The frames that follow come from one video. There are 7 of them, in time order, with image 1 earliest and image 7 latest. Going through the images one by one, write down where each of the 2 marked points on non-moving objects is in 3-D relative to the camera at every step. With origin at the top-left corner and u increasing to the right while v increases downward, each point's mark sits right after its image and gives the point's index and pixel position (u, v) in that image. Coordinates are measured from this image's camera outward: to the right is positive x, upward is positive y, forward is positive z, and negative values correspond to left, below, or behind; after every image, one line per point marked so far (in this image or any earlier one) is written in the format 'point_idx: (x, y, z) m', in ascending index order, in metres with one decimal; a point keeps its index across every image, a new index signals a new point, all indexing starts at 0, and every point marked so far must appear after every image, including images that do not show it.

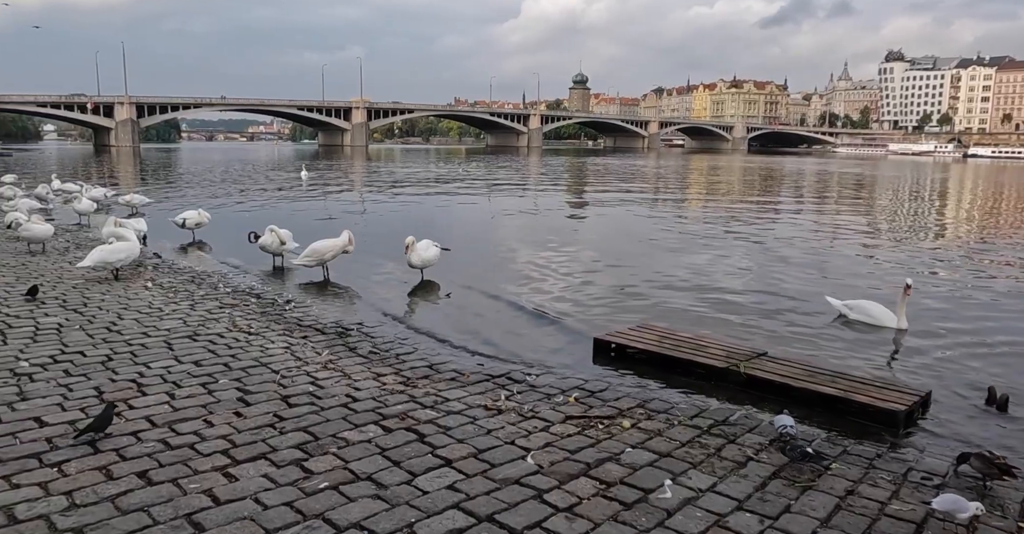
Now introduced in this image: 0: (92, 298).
0: (-5.0, -0.4, +9.5) m
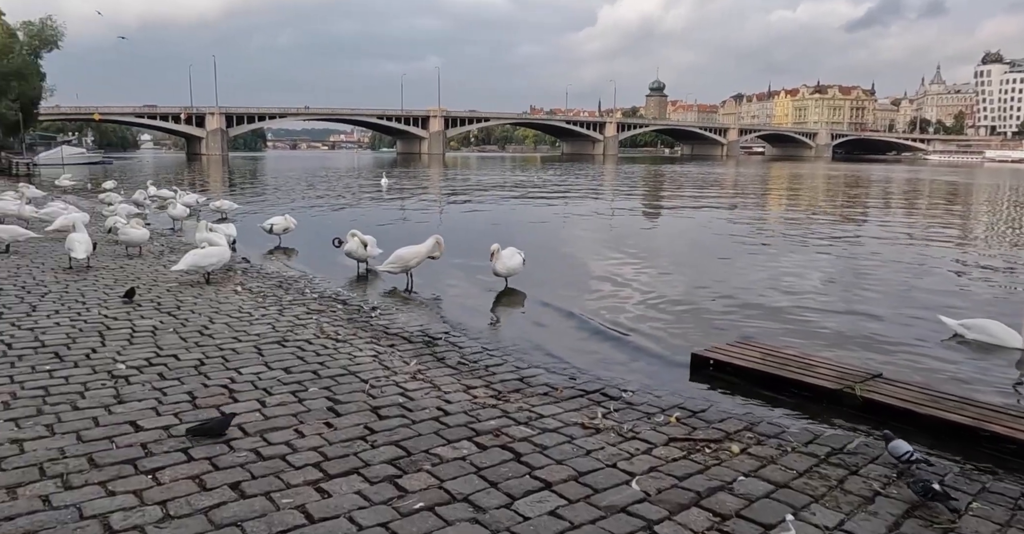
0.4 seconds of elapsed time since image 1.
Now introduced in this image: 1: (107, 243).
0: (-4.0, -0.4, +9.7) m
1: (-7.6, +0.5, +14.9) m
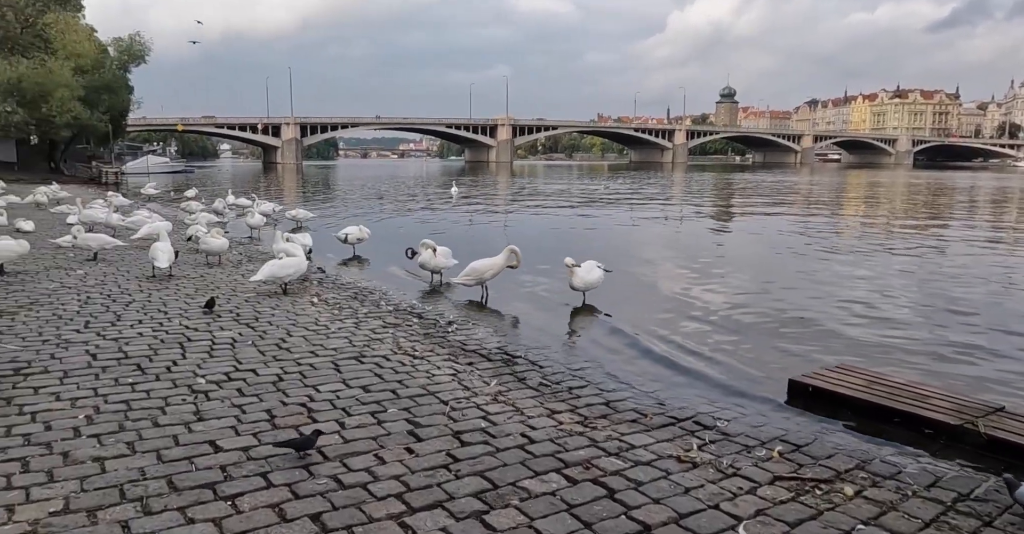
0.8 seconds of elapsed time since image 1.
0: (-3.0, -0.6, +9.7) m
1: (-6.2, +0.3, +15.2) m
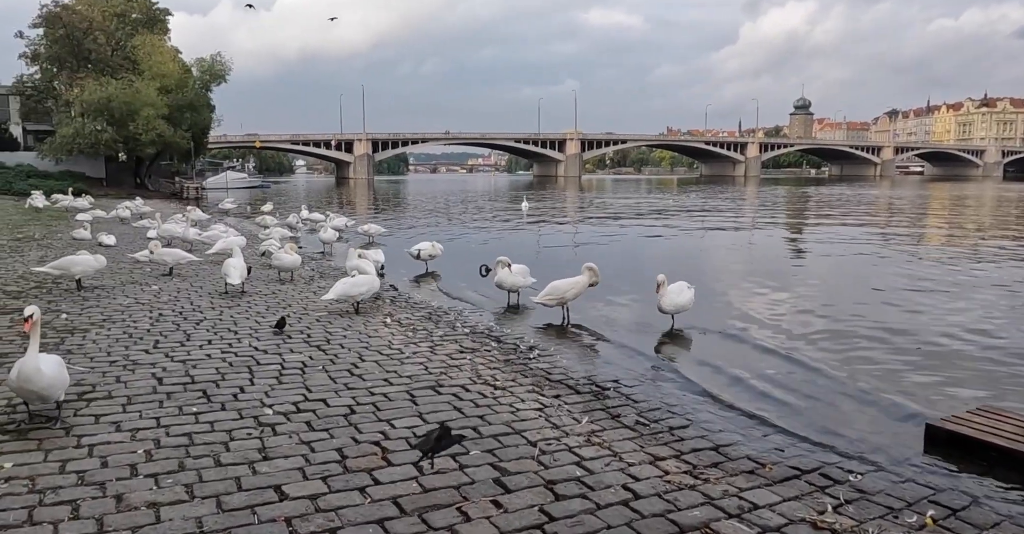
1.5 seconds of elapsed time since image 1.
0: (-2.1, -0.8, +9.2) m
1: (-4.7, 0.0, +15.0) m
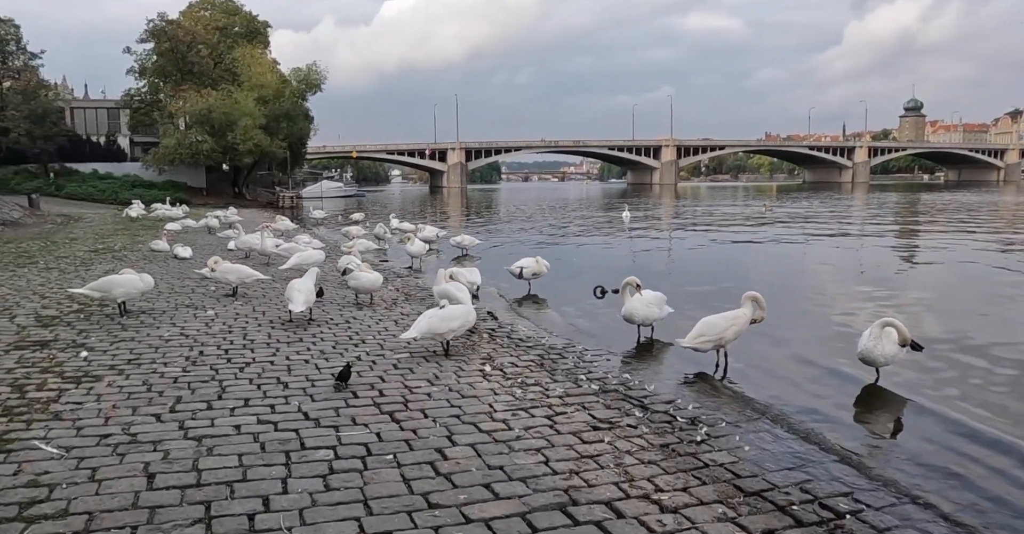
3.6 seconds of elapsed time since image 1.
0: (-0.8, -1.0, +6.8) m
1: (-2.8, -0.3, +12.8) m
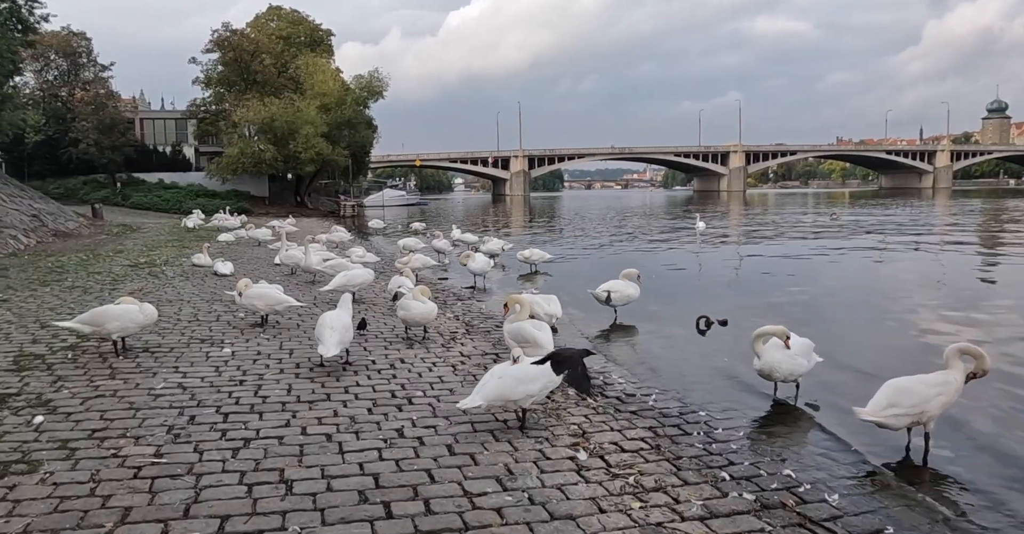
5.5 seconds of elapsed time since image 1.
0: (-0.2, -1.3, +4.5) m
1: (-1.7, -0.6, +10.6) m
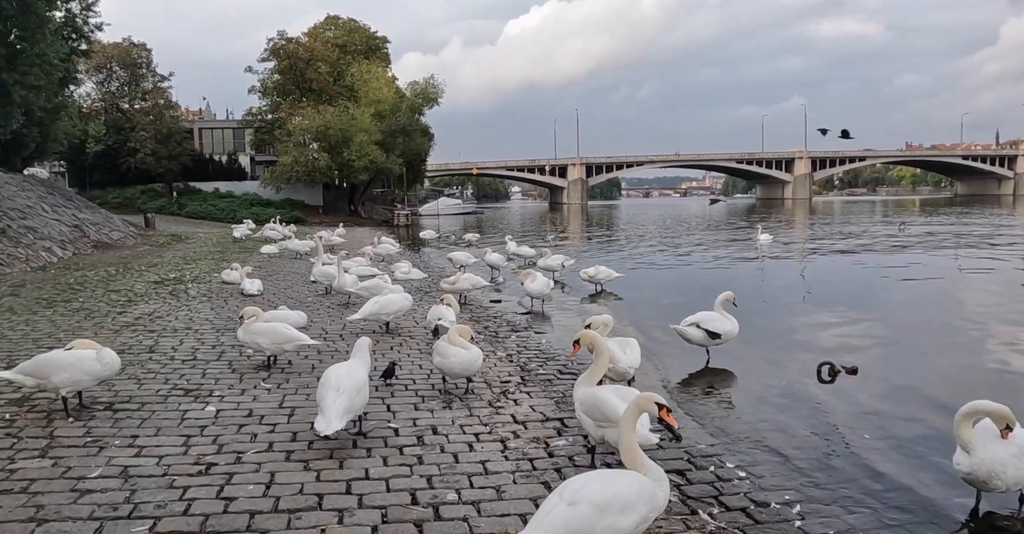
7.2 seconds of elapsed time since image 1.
0: (+0.1, -1.6, +2.3) m
1: (-1.0, -1.0, +8.5) m
